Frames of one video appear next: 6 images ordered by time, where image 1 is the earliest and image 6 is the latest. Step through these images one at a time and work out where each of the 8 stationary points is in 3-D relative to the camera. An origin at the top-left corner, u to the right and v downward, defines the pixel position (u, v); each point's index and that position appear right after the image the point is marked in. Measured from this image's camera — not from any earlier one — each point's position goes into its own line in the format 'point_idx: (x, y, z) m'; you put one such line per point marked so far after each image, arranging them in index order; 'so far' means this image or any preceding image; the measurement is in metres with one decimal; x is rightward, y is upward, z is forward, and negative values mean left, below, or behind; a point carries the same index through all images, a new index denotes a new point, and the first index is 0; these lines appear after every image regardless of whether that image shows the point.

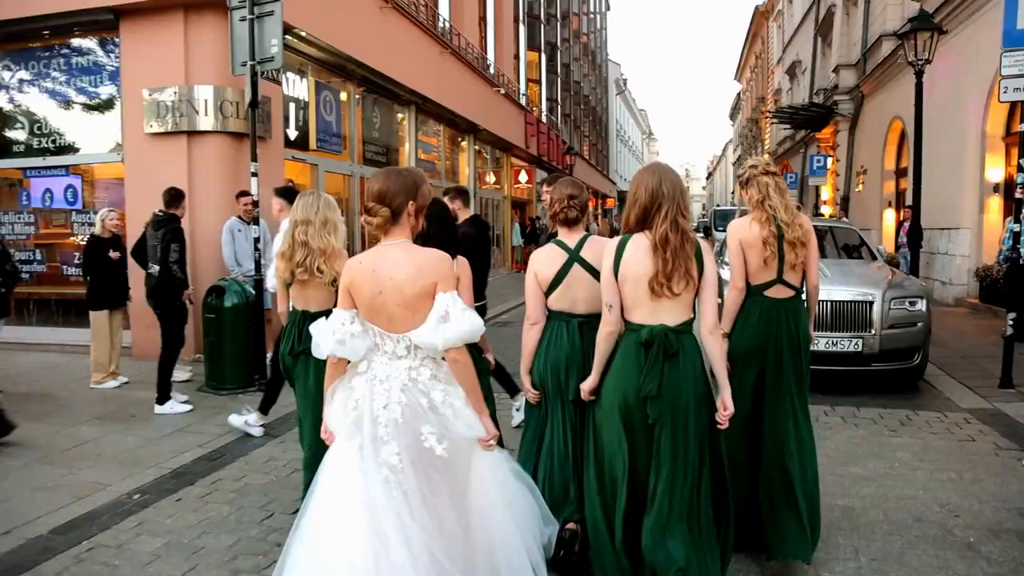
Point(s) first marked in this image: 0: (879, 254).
0: (+4.1, +0.4, +8.1) m
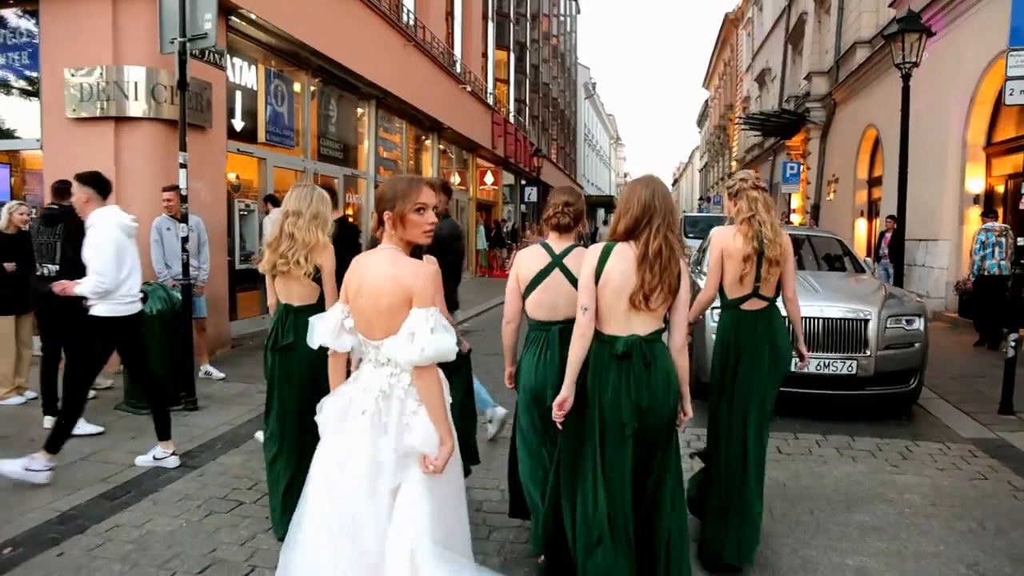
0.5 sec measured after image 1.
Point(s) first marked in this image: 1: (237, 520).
0: (+3.7, +0.2, +7.6) m
1: (-1.5, -1.3, +4.0) m
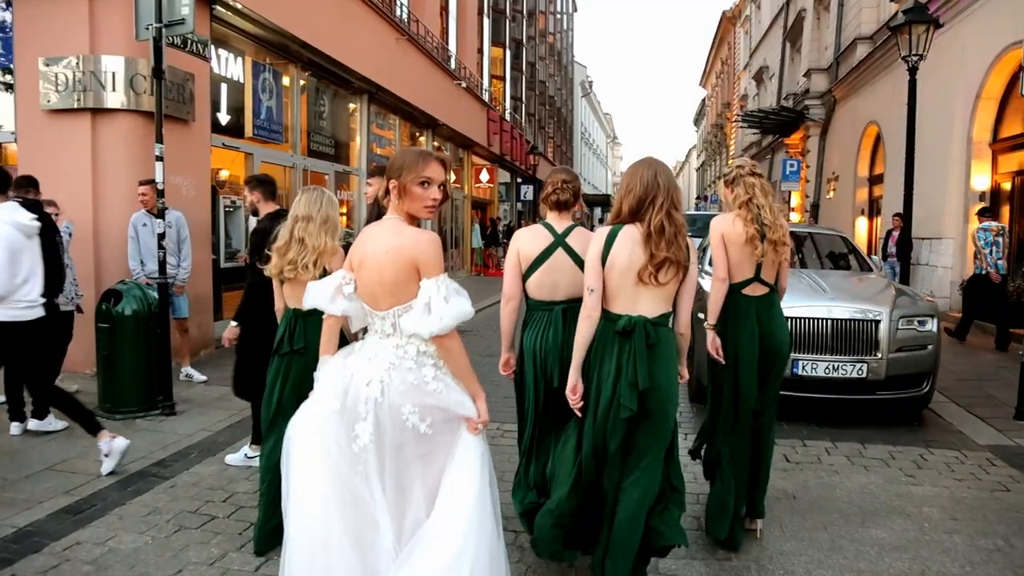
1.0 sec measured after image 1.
0: (+3.7, +0.3, +7.3) m
1: (-1.6, -1.3, +3.7) m
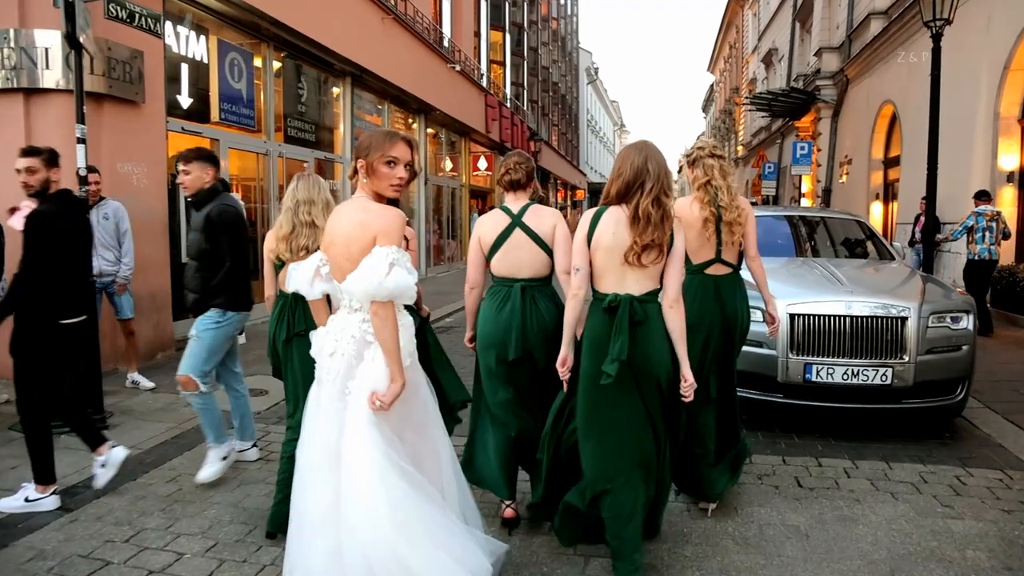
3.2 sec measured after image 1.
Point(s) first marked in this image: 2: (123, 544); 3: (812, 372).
0: (+3.5, +0.3, +6.6) m
1: (-1.8, -1.3, +3.0) m
2: (-1.9, -1.2, +3.5) m
3: (+1.9, -0.5, +4.5) m
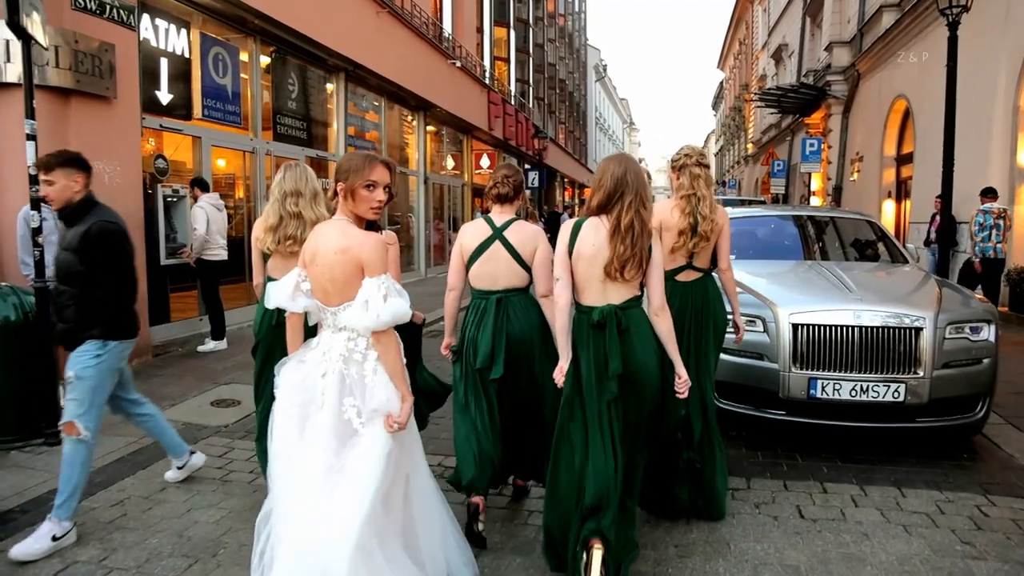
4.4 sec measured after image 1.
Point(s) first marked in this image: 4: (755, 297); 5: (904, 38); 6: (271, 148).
0: (+3.4, +0.3, +6.2) m
1: (-2.0, -1.3, +2.7) m
2: (-2.0, -1.3, +3.1) m
3: (+1.8, -0.6, +4.1) m
4: (+1.5, -0.1, +4.5) m
5: (+7.9, +5.1, +14.4) m
6: (-3.5, +2.0, +10.2) m
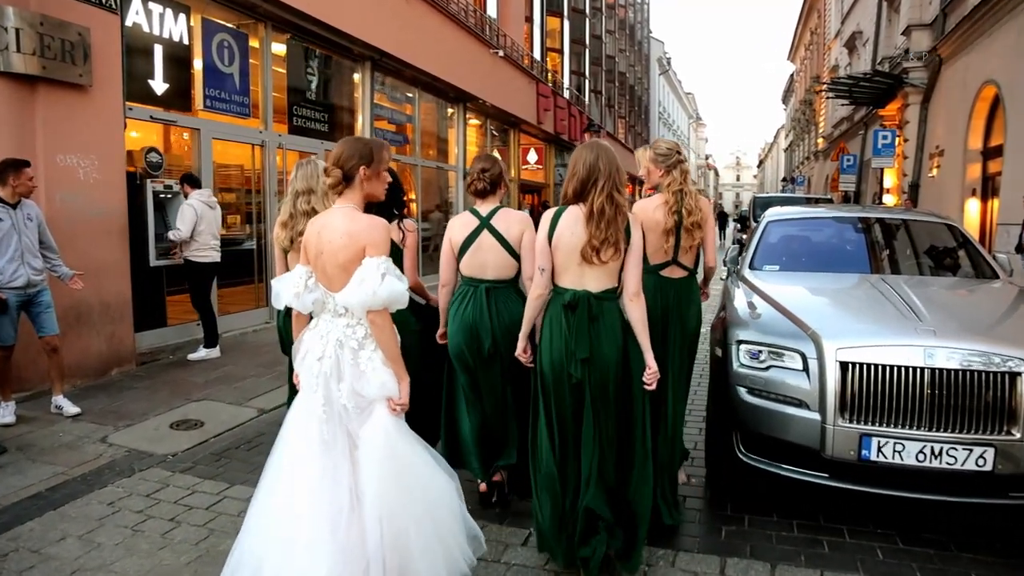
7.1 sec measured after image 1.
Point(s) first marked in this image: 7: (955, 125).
0: (+3.4, +0.2, +5.0) m
1: (-2.3, -1.4, +2.1) m
2: (-2.3, -1.4, +2.5) m
3: (+1.6, -0.7, +3.1) m
4: (+1.4, -0.2, +3.5) m
5: (+8.7, +4.9, +12.9) m
6: (-3.1, +2.0, +9.7) m
7: (+9.5, +3.5, +15.3) m
